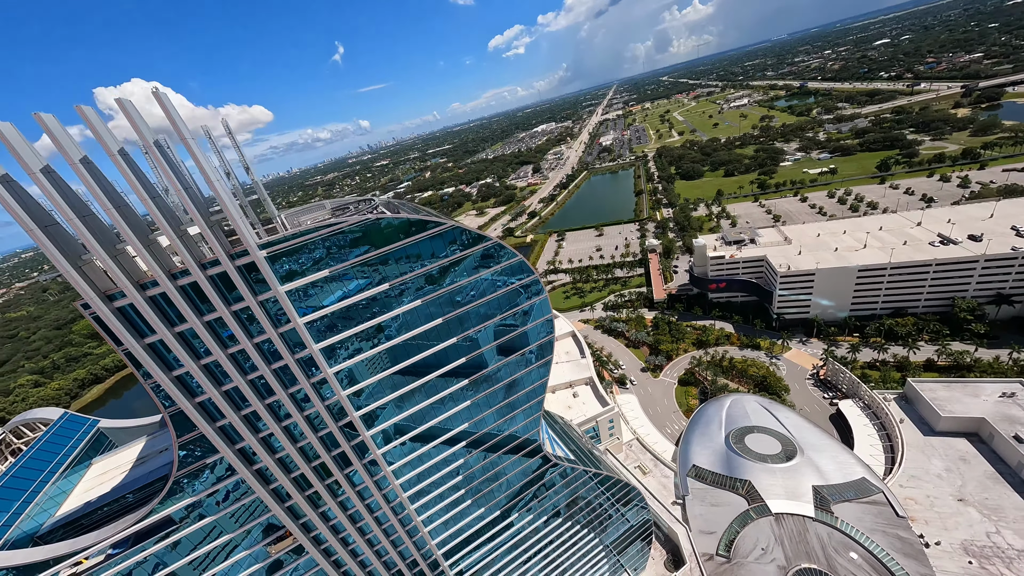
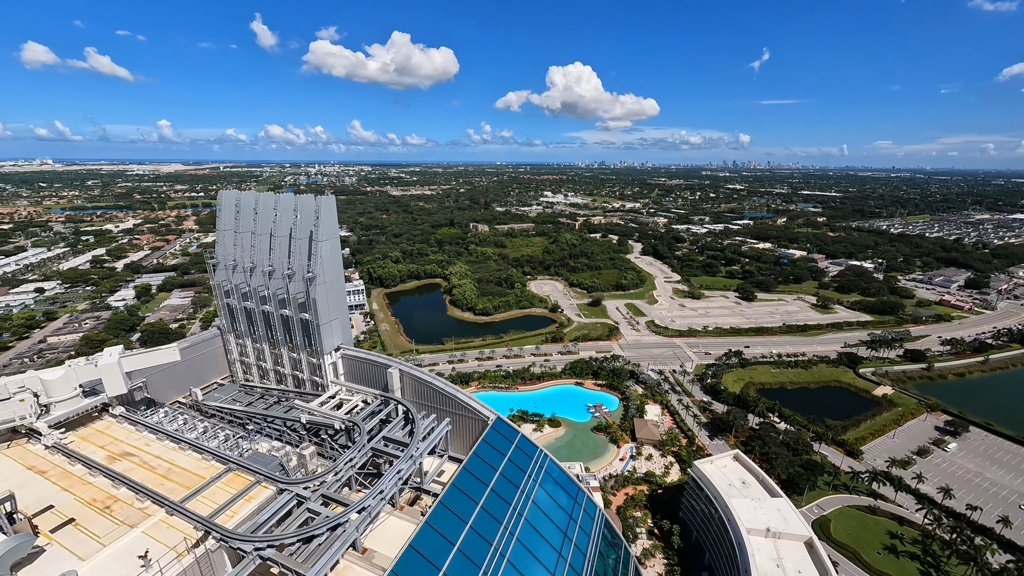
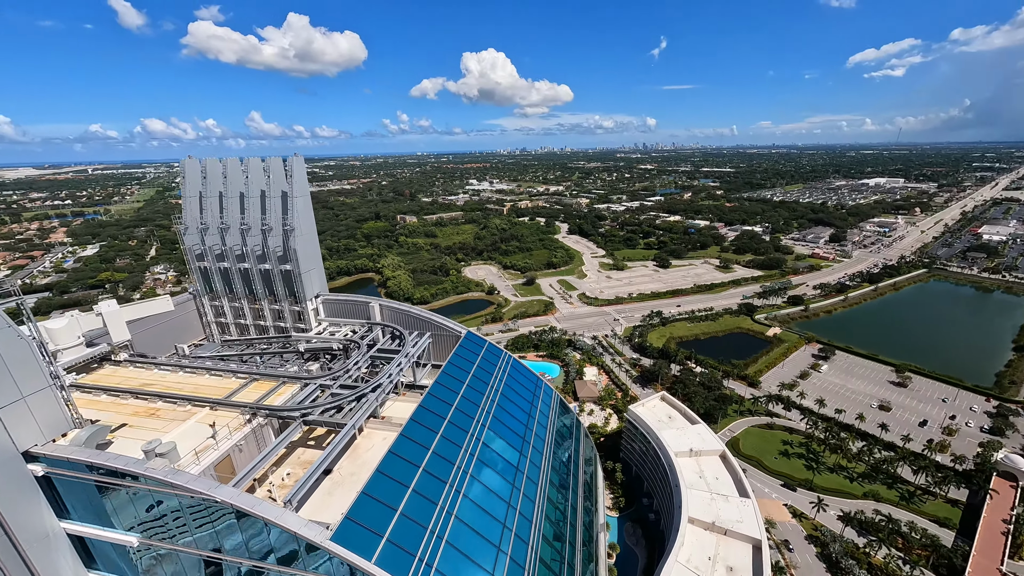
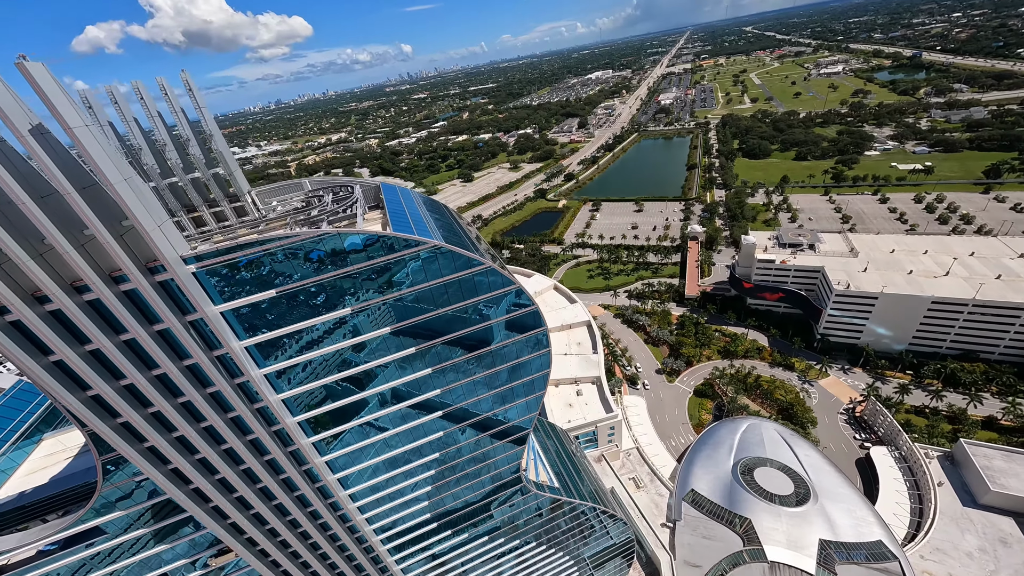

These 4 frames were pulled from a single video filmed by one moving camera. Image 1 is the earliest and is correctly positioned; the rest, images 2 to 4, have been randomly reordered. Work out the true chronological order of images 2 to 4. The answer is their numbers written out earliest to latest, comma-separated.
4, 3, 2
